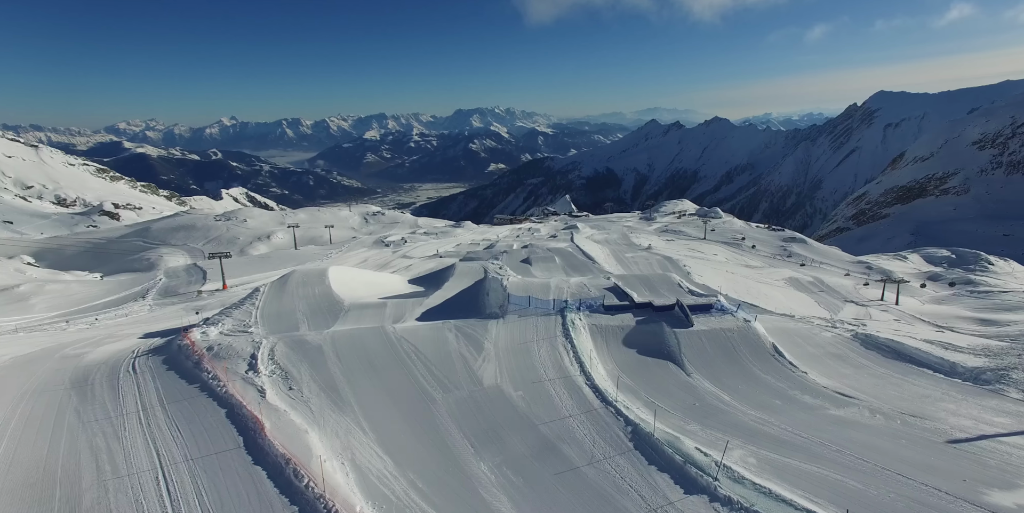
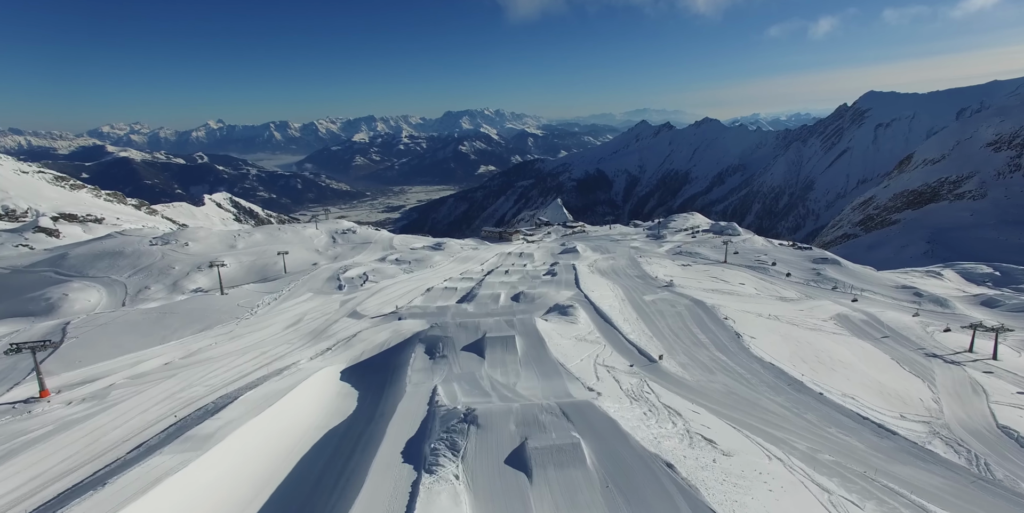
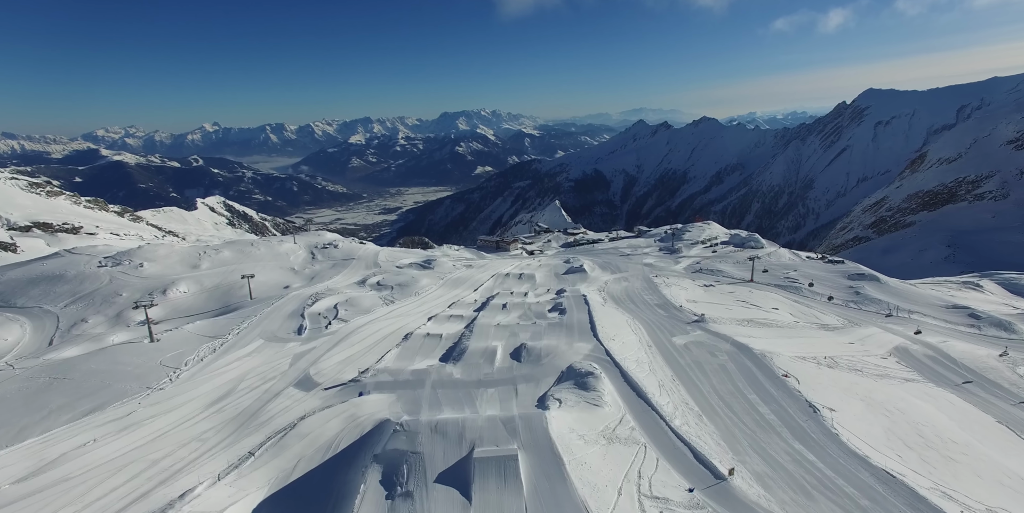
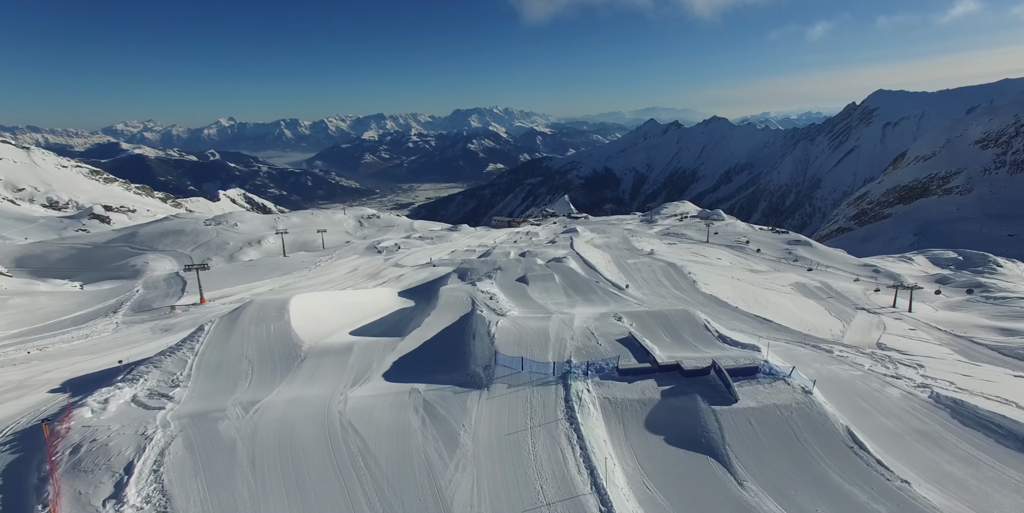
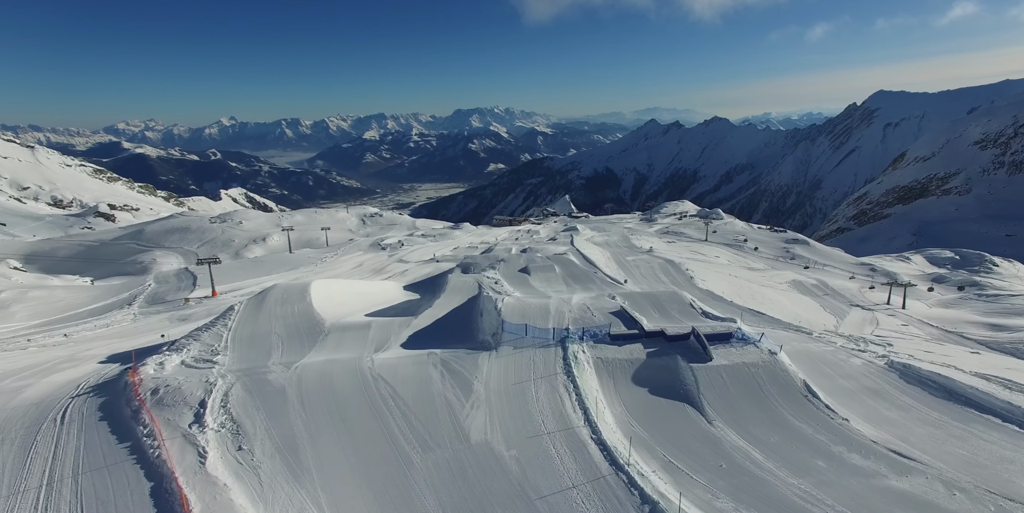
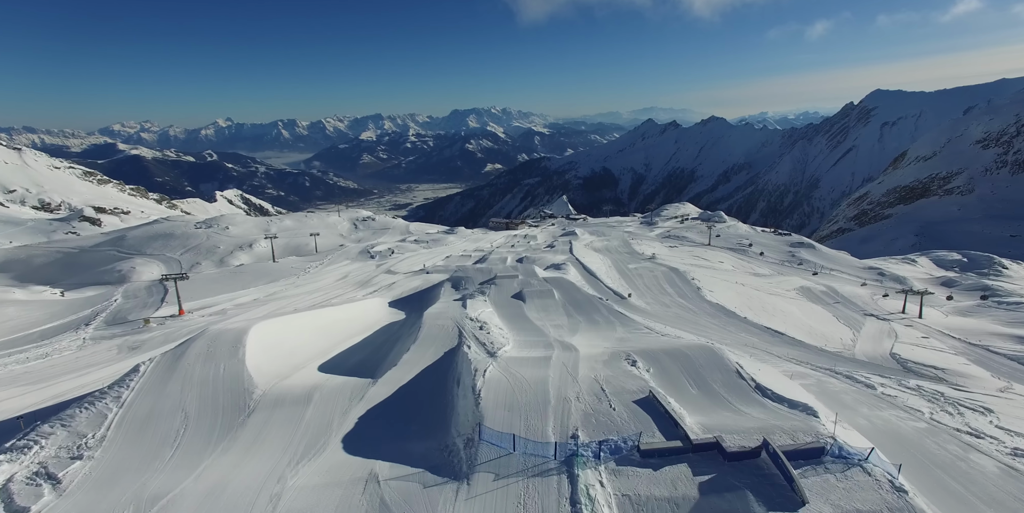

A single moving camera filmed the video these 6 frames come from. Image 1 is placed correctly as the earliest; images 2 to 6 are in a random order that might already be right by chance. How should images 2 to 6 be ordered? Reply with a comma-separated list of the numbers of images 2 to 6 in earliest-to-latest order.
5, 4, 6, 2, 3
